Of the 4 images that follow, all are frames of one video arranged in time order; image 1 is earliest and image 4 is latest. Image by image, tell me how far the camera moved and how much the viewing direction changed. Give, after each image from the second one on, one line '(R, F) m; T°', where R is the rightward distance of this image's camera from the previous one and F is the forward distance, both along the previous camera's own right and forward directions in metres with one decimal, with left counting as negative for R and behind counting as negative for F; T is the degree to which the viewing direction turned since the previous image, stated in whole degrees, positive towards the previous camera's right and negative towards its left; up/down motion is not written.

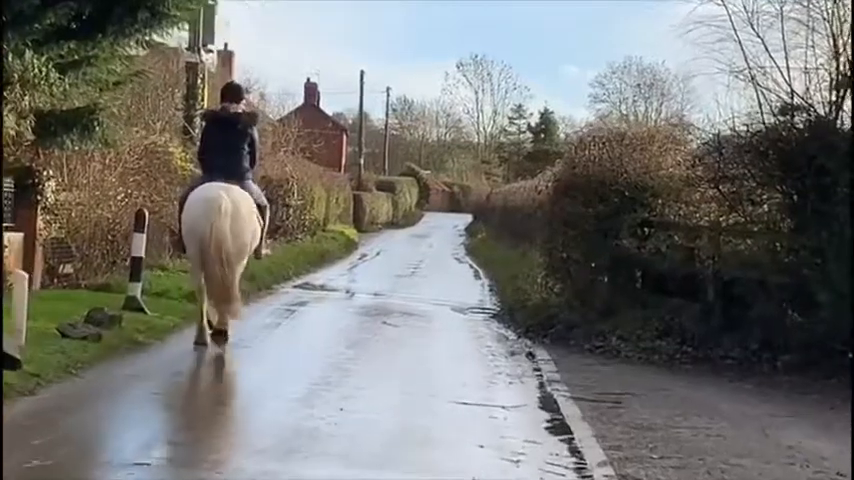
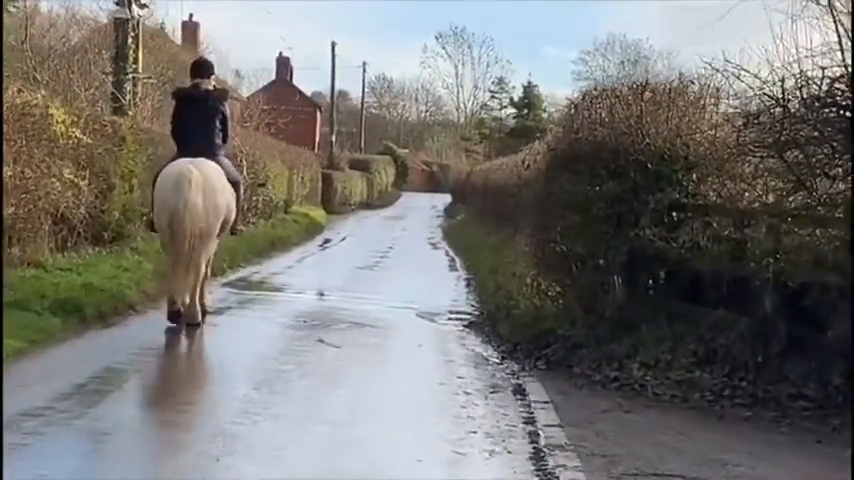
(+0.2, +3.9) m; +1°
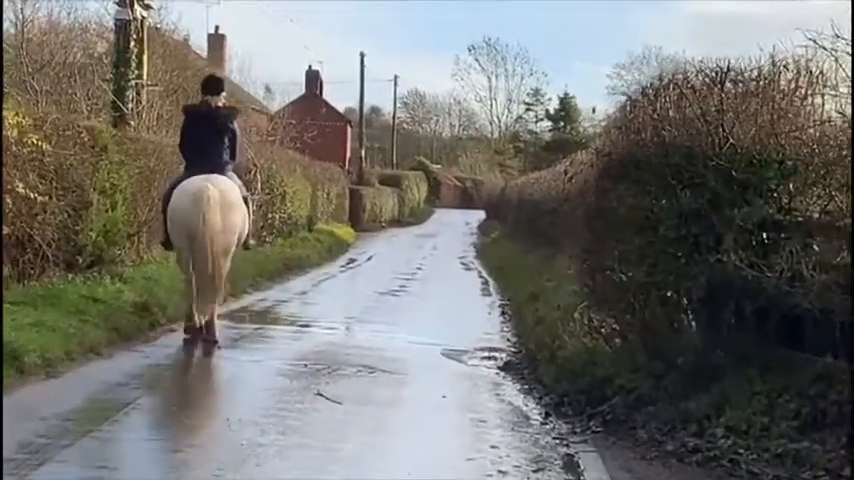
(0.0, +2.2) m; -1°
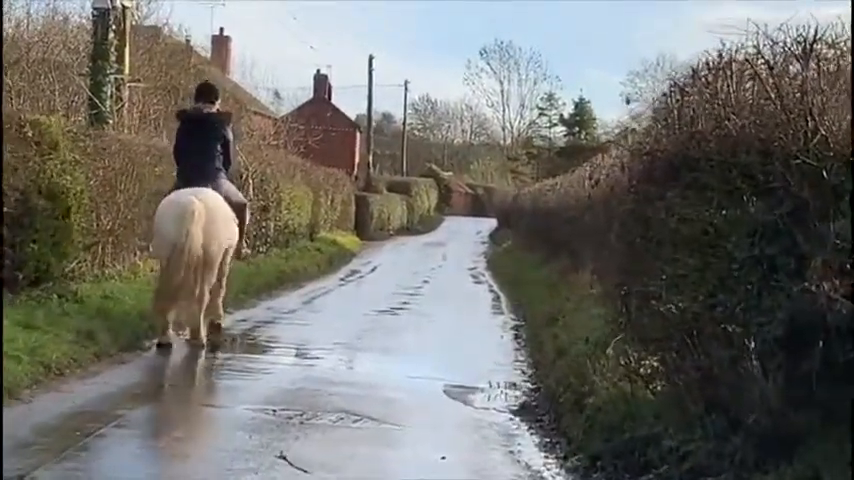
(+0.1, +2.0) m; 0°
